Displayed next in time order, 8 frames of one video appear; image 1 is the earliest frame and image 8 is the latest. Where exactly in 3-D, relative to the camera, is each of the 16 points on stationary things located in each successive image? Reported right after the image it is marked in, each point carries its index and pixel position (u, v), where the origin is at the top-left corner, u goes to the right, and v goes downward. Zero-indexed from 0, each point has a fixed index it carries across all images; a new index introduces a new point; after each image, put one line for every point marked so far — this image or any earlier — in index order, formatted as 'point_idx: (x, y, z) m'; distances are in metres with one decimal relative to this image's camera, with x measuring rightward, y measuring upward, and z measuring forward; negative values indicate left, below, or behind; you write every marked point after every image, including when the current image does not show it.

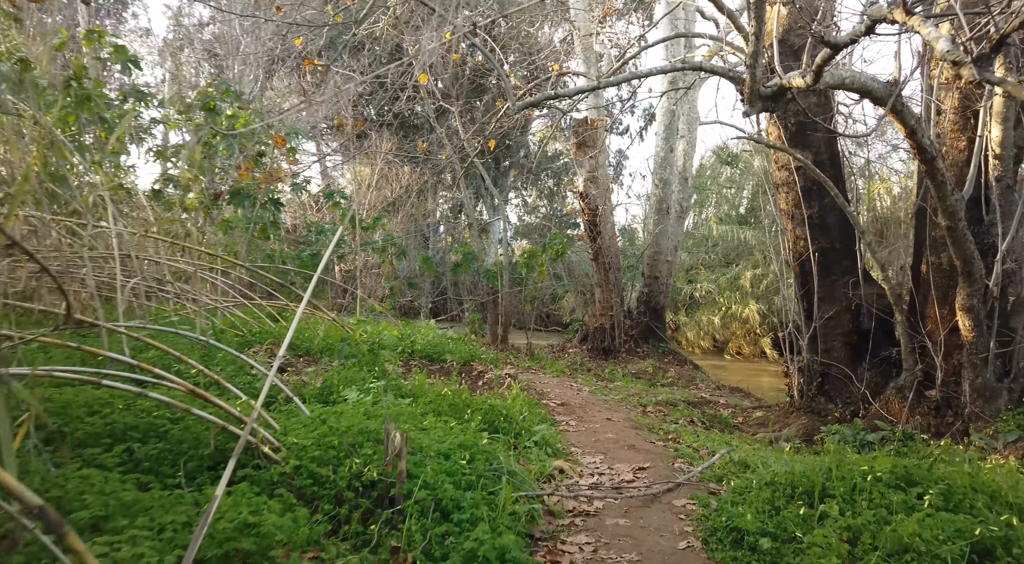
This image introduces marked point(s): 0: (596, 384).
0: (+1.1, -1.3, +9.4) m
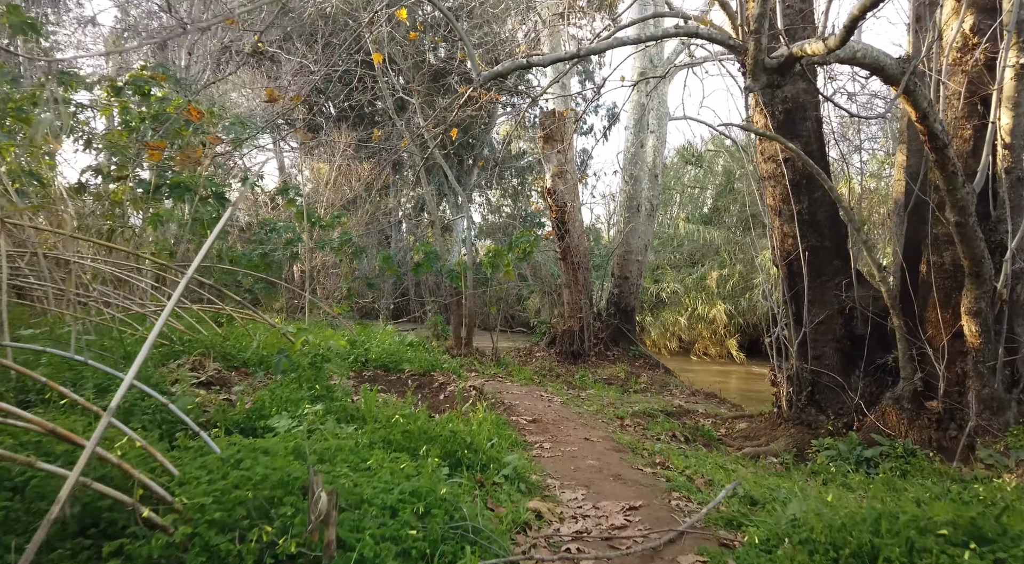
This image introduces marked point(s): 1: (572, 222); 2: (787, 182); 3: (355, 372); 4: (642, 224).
0: (+0.7, -1.3, +8.8) m
1: (+1.1, +1.1, +13.5) m
2: (+2.6, +0.9, +6.7) m
3: (-1.4, -0.8, +6.4) m
4: (+2.6, +1.1, +14.3) m
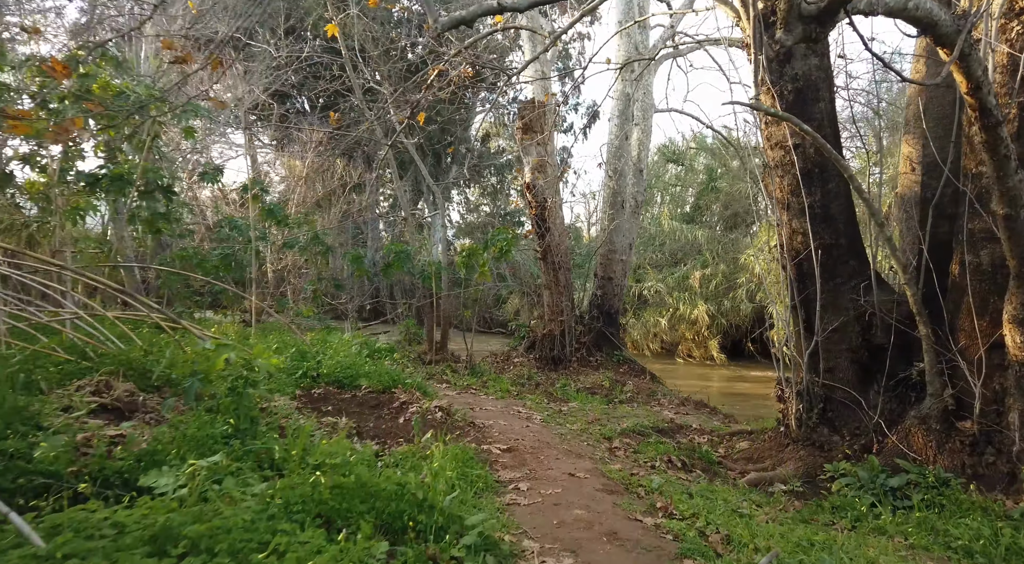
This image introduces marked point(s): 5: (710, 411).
0: (+0.4, -1.4, +7.9) m
1: (+0.7, +1.1, +12.6) m
2: (+2.4, +0.9, +6.0) m
3: (-1.6, -0.9, +5.5) m
4: (+2.2, +1.1, +13.5) m
5: (+2.8, -1.9, +10.4) m
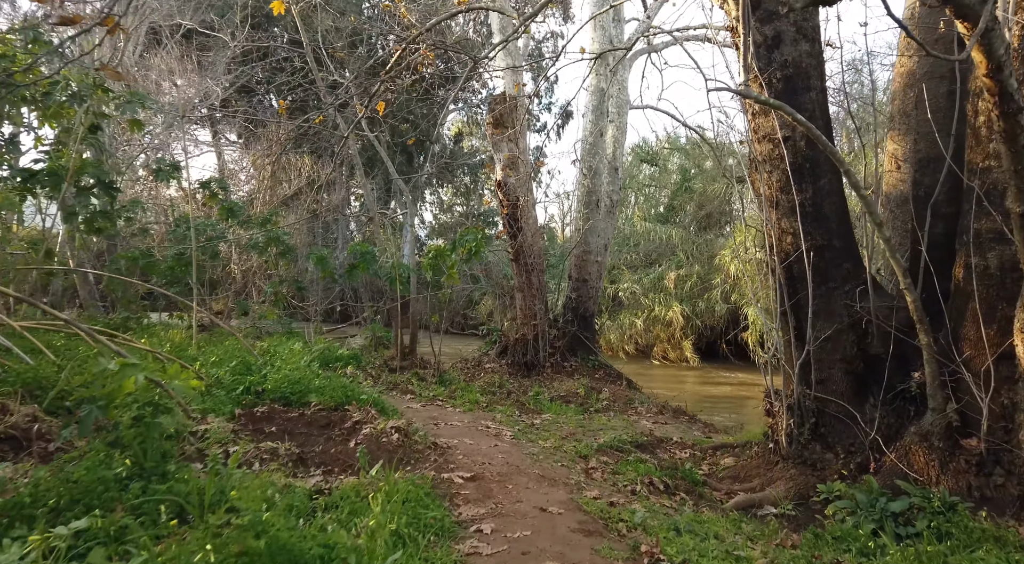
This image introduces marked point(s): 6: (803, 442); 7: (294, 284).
0: (+0.1, -1.4, +7.4) m
1: (+0.2, +1.1, +12.1) m
2: (+2.1, +0.9, +5.5) m
3: (-1.9, -0.9, +4.9) m
4: (+1.6, +1.1, +13.0) m
5: (+2.4, -1.9, +9.9) m
6: (+2.2, -1.2, +5.5) m
7: (-4.4, 0.0, +14.6) m
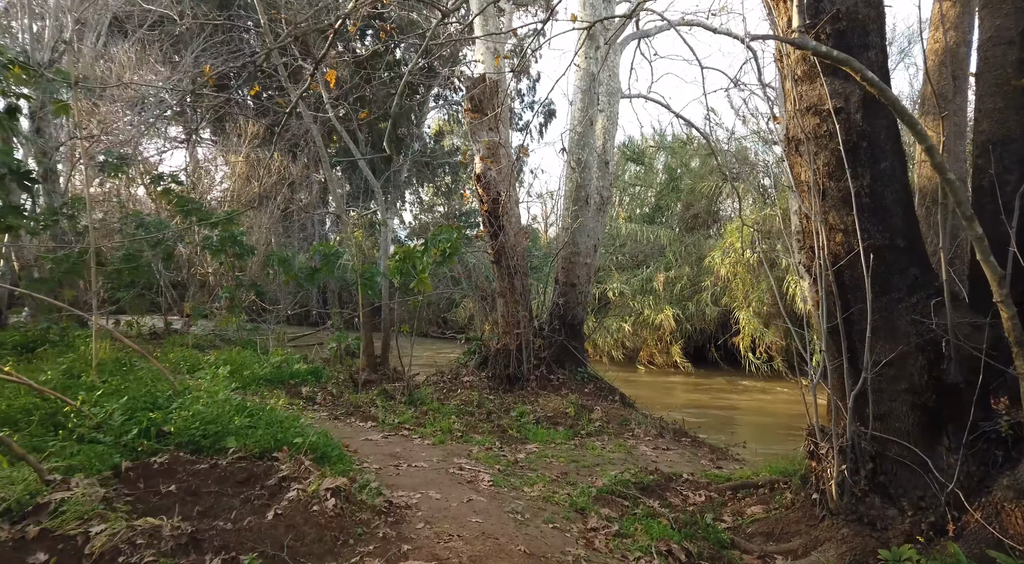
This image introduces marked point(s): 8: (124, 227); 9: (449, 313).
0: (-0.1, -1.5, +6.2) m
1: (-0.1, +1.0, +10.9) m
2: (+2.0, +0.8, +4.3) m
3: (-2.0, -1.0, +3.7) m
4: (+1.3, +1.0, +11.9) m
5: (+2.2, -2.0, +8.8) m
6: (+2.1, -1.3, +4.4) m
7: (-4.8, -0.1, +13.3) m
8: (-6.5, +0.9, +12.0) m
9: (-1.4, -0.7, +15.9) m
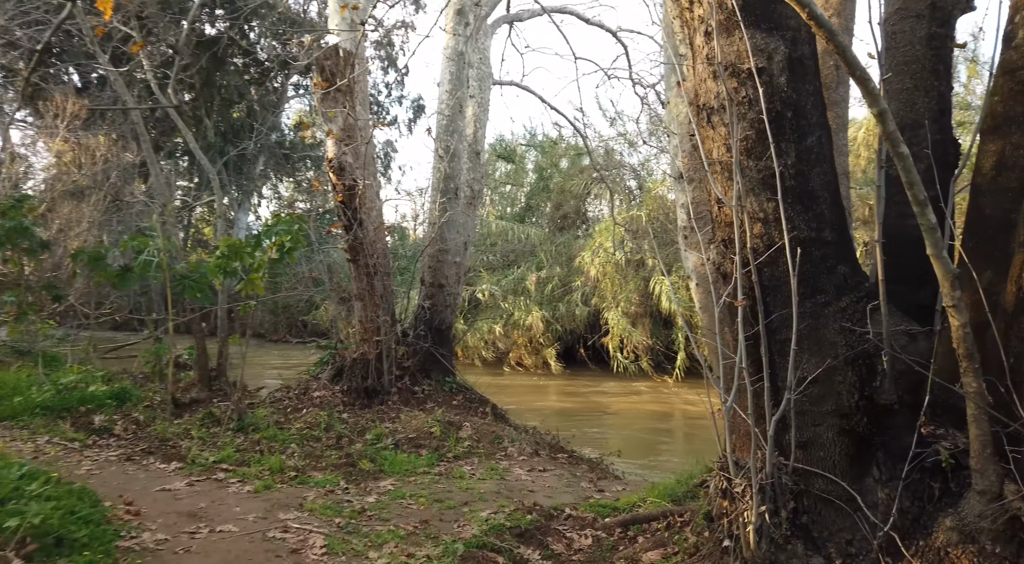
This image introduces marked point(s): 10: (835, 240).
0: (-1.2, -1.5, +5.0) m
1: (-2.0, +1.0, +9.7) m
2: (+1.2, +0.8, +3.5) m
3: (-2.6, -1.0, +2.2) m
4: (-0.8, +1.0, +10.8) m
5: (+0.6, -2.0, +7.9) m
6: (+1.3, -1.3, +3.6) m
7: (-7.0, -0.1, +11.1) m
8: (-8.5, +0.9, +9.6) m
9: (-4.2, -0.7, +14.3) m
10: (+1.6, +0.2, +3.6) m
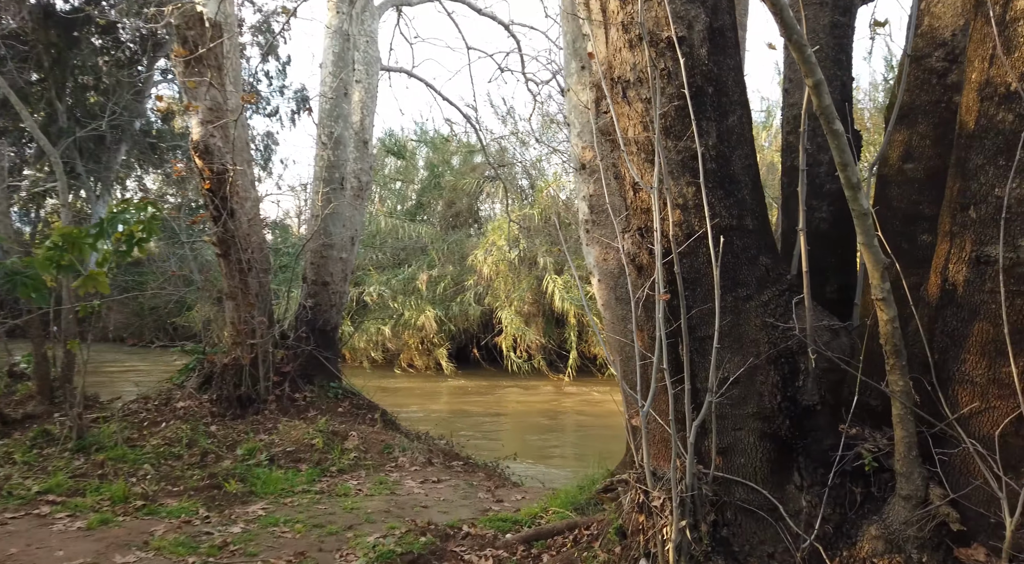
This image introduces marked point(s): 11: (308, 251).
0: (-1.8, -1.4, +4.3) m
1: (-3.3, +1.0, +8.8) m
2: (+0.7, +0.9, +3.2) m
3: (-2.8, -0.9, +1.3) m
4: (-2.3, +1.1, +10.1) m
5: (-0.5, -2.0, +7.5) m
6: (+0.9, -1.3, +3.3) m
7: (-8.5, -0.1, +9.4) m
8: (-9.8, +0.9, +7.7) m
9: (-6.2, -0.7, +13.1) m
10: (+1.1, +0.3, +3.3) m
11: (-2.9, +0.4, +10.1) m
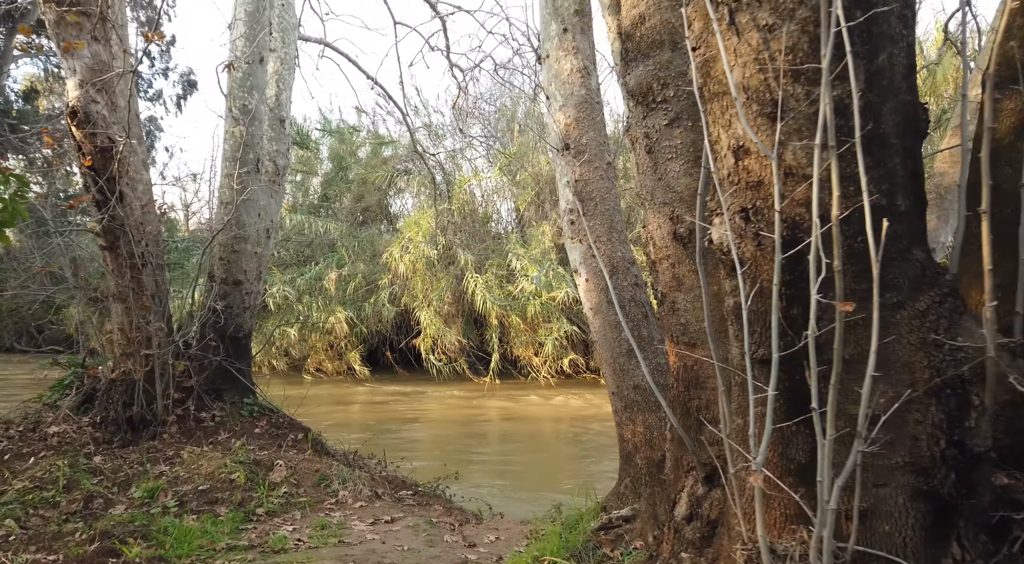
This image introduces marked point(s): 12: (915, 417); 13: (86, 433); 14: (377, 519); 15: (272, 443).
0: (-1.7, -1.4, +3.0) m
1: (-3.8, +1.0, +7.2) m
2: (+1.0, +0.9, +2.3) m
3: (-2.2, -0.9, -0.1) m
4: (-3.0, +1.1, +8.7) m
5: (-0.8, -1.9, +6.3) m
6: (+1.1, -1.3, +2.4) m
7: (-9.0, -0.1, +7.2) m
8: (-10.1, +0.9, +5.3) m
9: (-7.2, -0.6, +11.1) m
10: (+1.3, +0.2, +2.4) m
11: (-3.5, +0.5, +8.6) m
12: (+1.4, -0.4, +2.4) m
13: (-4.3, -1.5, +7.4) m
14: (-1.1, -1.8, +5.7) m
15: (-2.6, -1.7, +7.9) m
